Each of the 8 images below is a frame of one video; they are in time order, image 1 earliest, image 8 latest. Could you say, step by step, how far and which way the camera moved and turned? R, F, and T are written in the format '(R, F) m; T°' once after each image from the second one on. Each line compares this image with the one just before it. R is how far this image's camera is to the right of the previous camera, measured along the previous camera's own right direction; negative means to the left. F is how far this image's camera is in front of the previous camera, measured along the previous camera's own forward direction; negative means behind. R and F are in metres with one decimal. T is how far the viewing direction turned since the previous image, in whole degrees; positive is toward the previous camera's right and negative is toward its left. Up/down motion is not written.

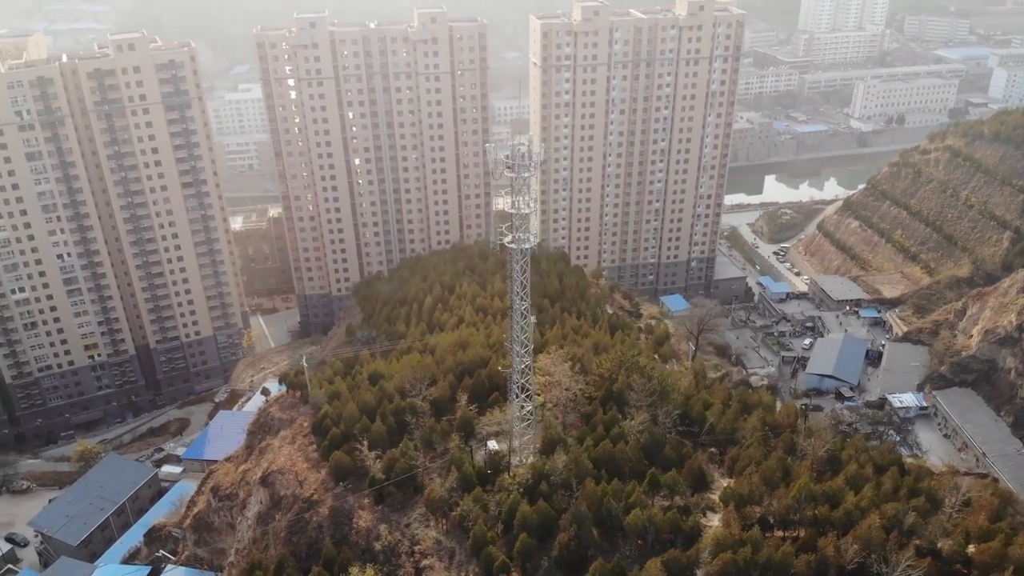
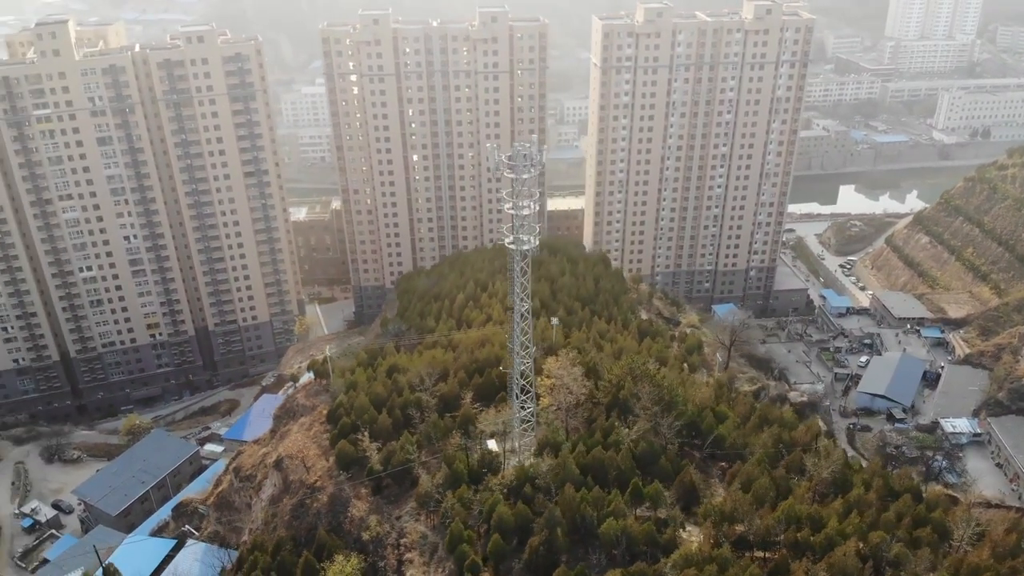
(+3.2, +0.2) m; -5°
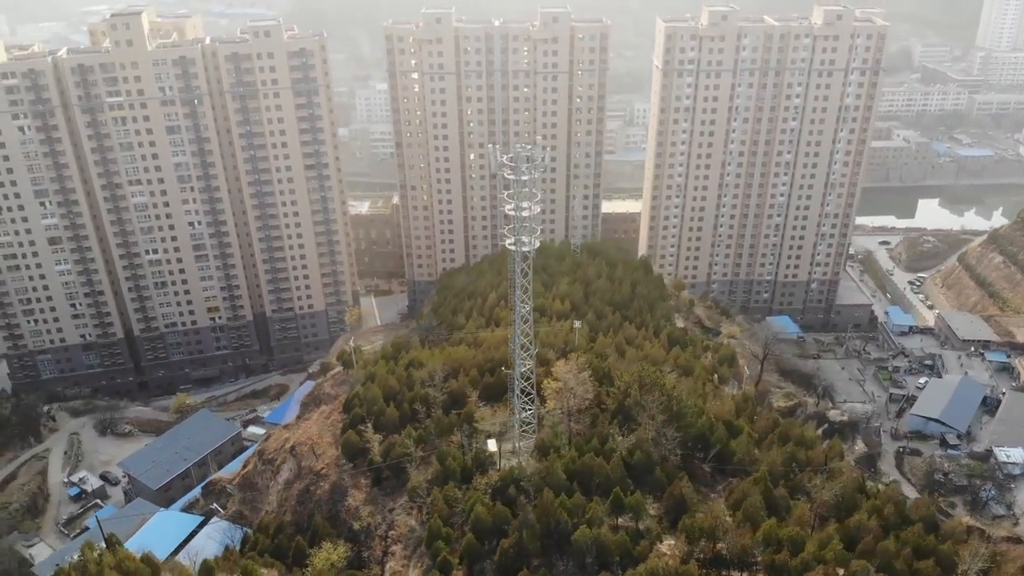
(+3.2, +0.2) m; -6°
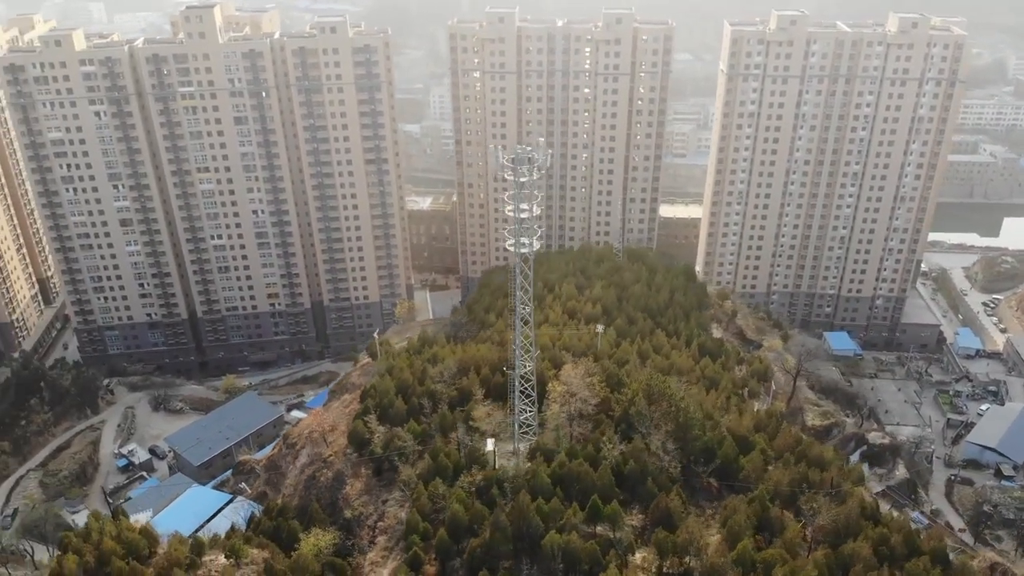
(+3.3, +0.1) m; -6°
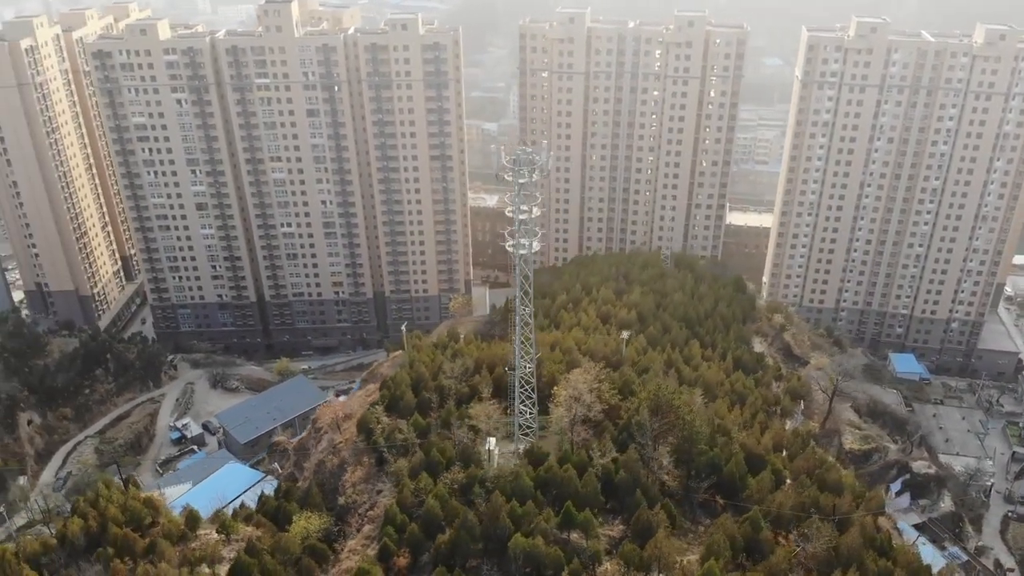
(+3.7, +0.2) m; -6°
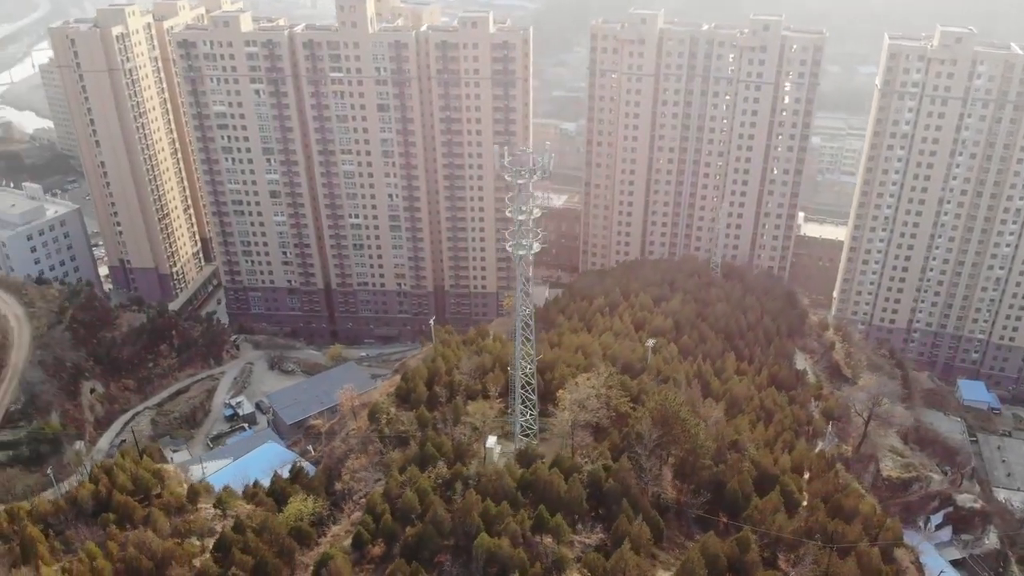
(+3.7, +0.2) m; -6°
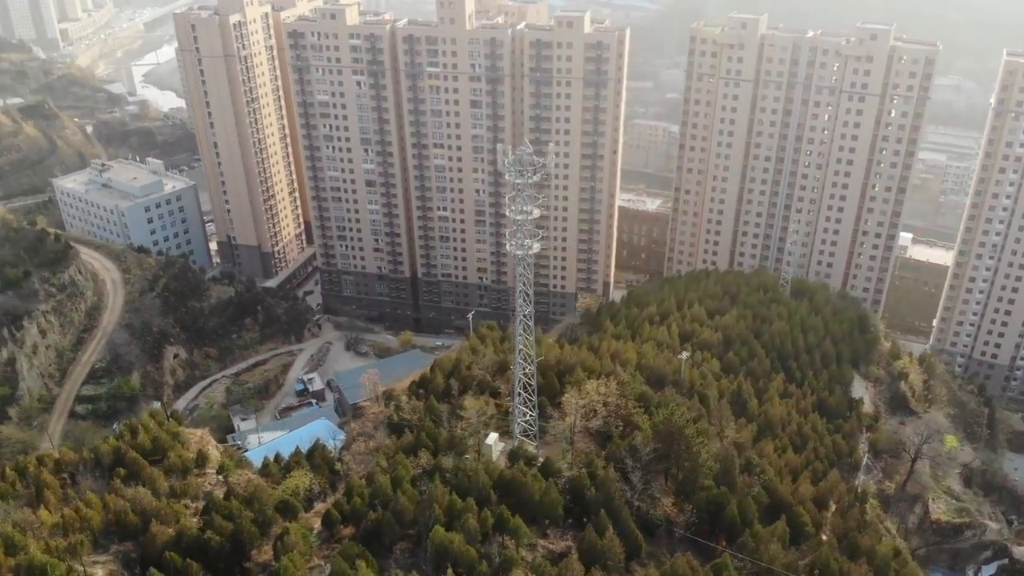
(+5.1, +0.4) m; -9°
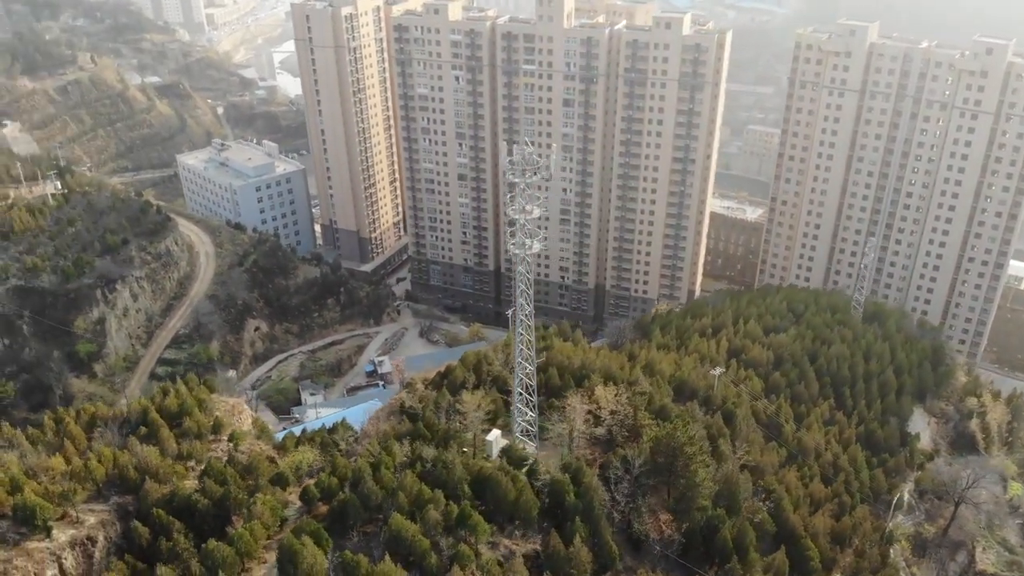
(+5.1, +0.4) m; -9°
